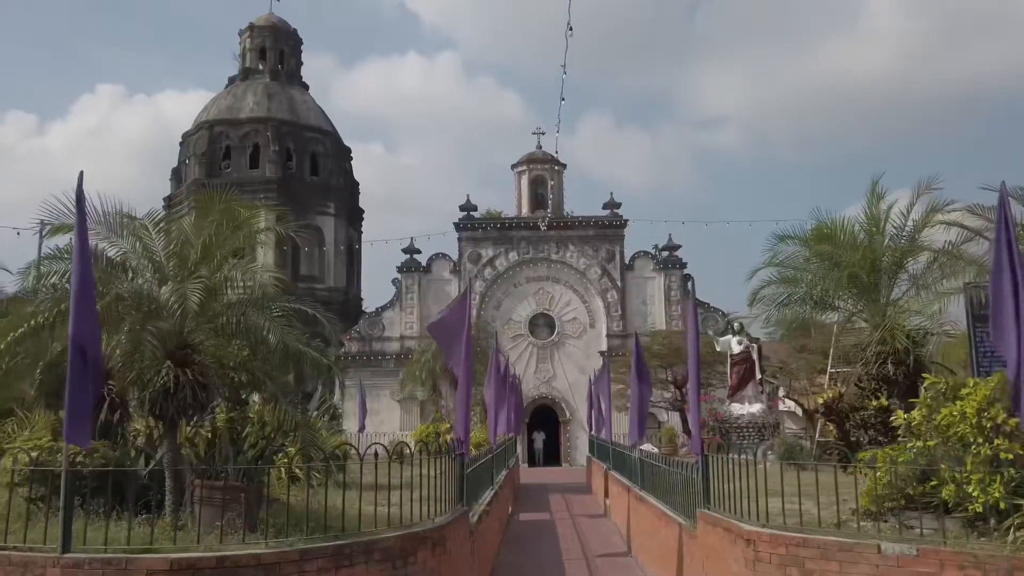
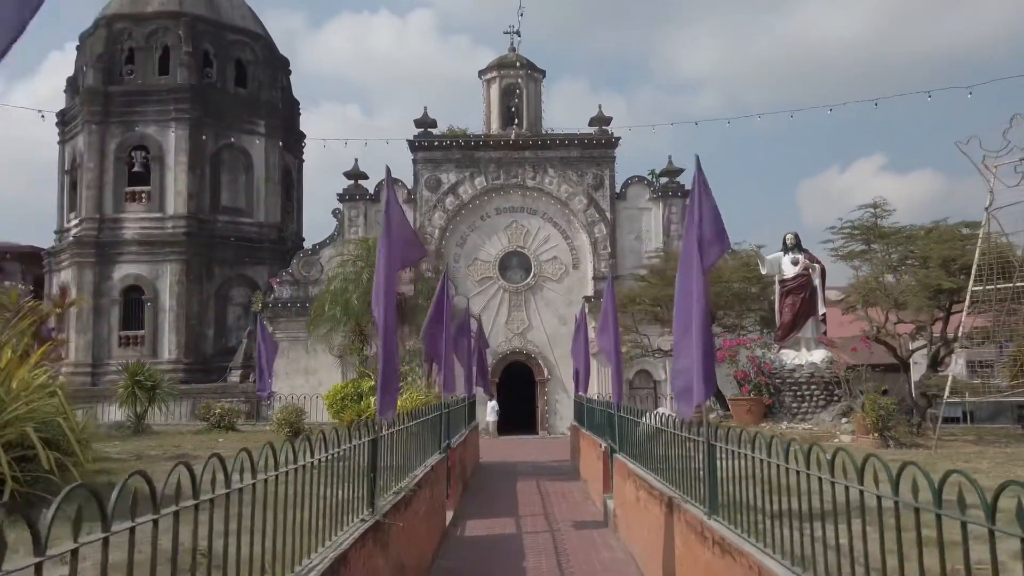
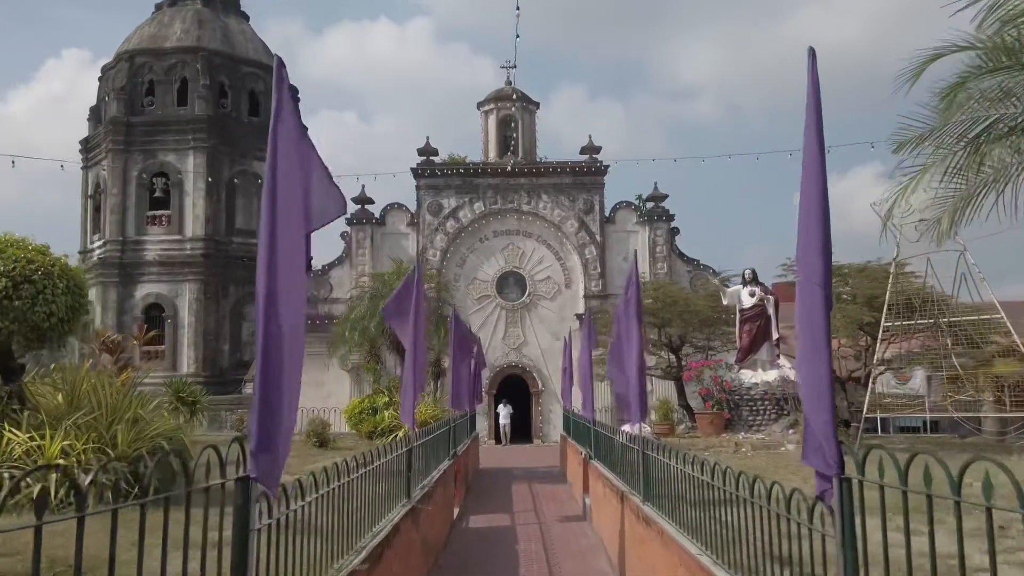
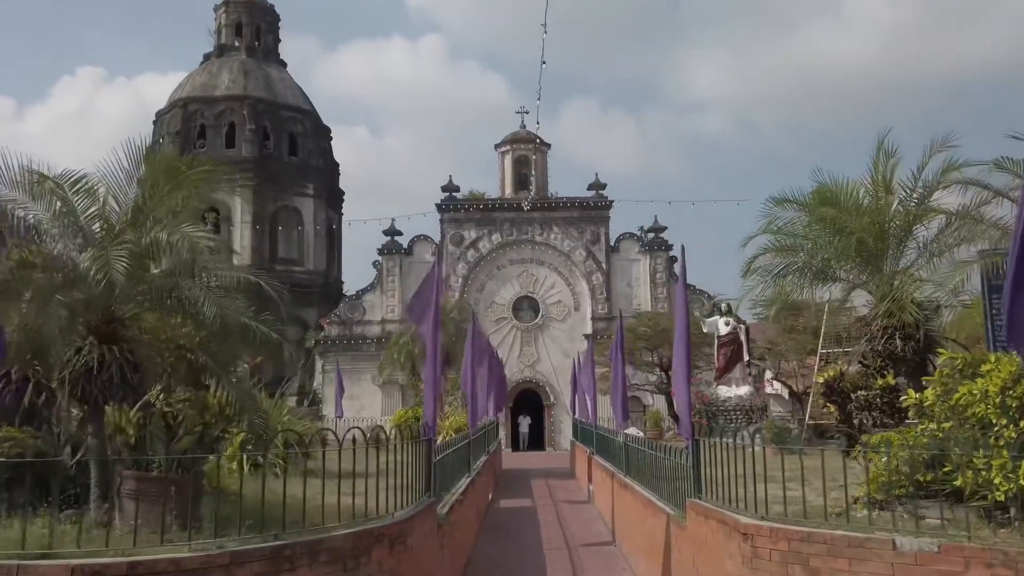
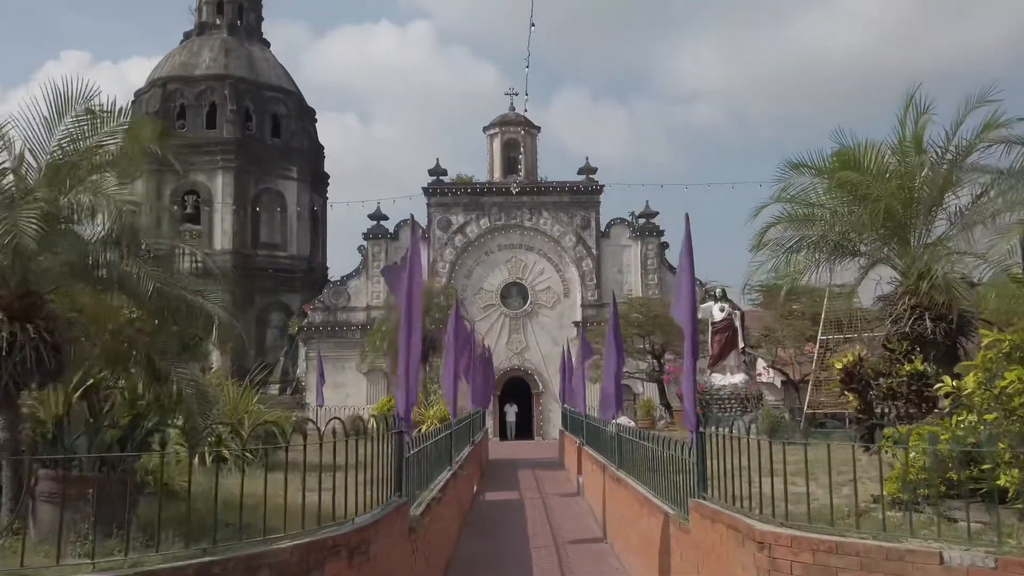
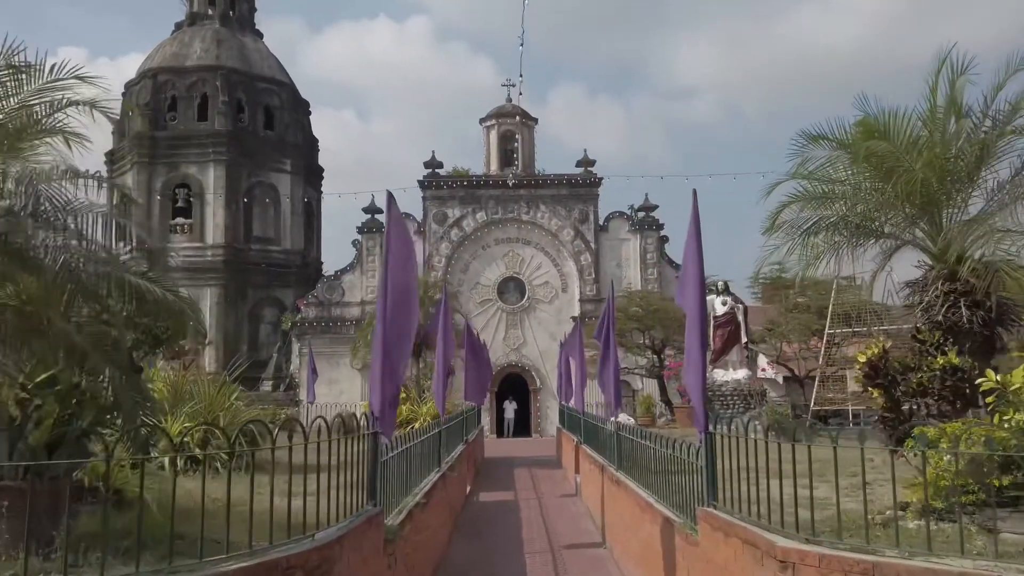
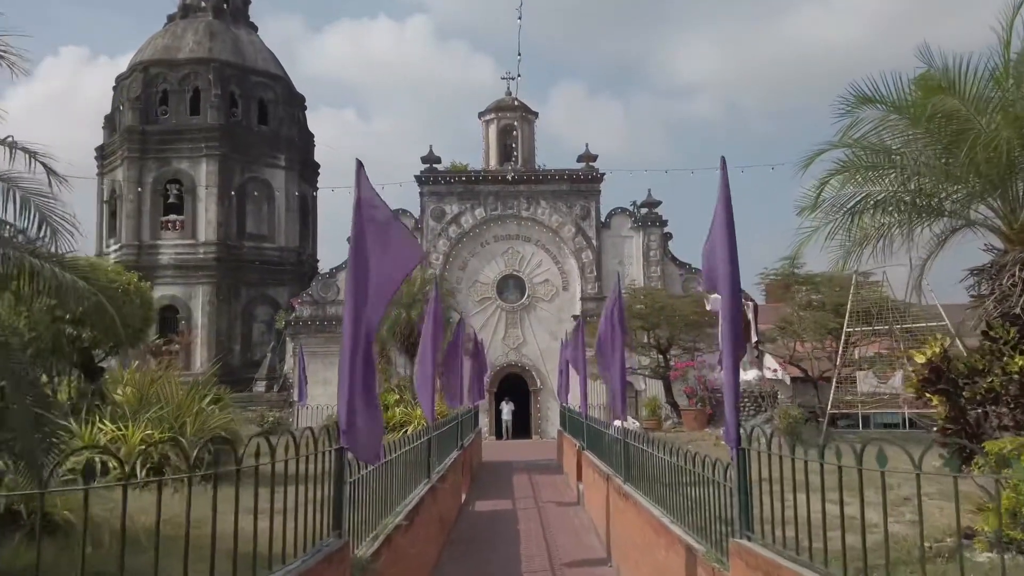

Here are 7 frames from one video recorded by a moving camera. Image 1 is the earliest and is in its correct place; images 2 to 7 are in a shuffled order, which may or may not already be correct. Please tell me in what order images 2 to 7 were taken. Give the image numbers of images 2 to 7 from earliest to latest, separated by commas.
4, 5, 6, 7, 3, 2
